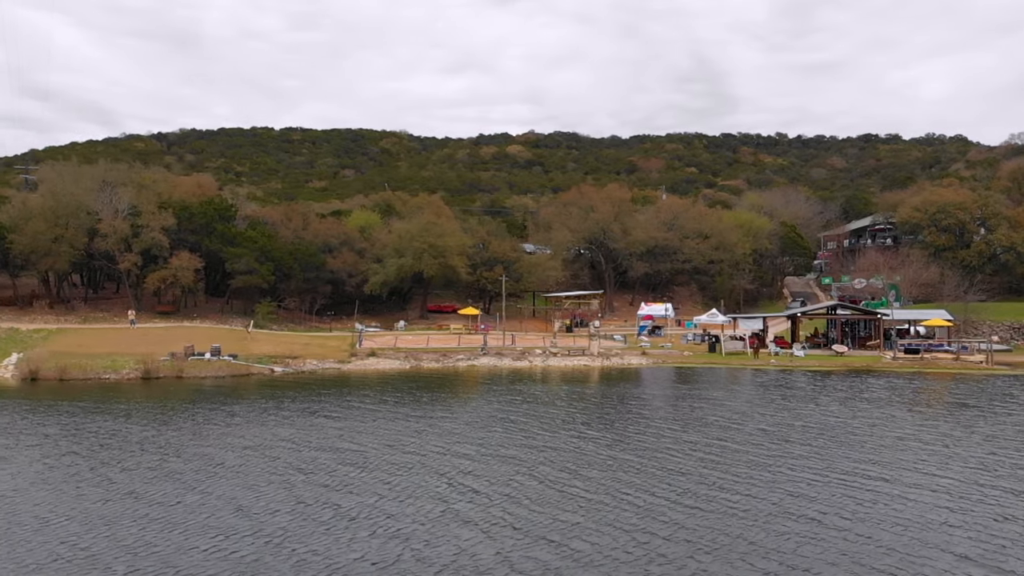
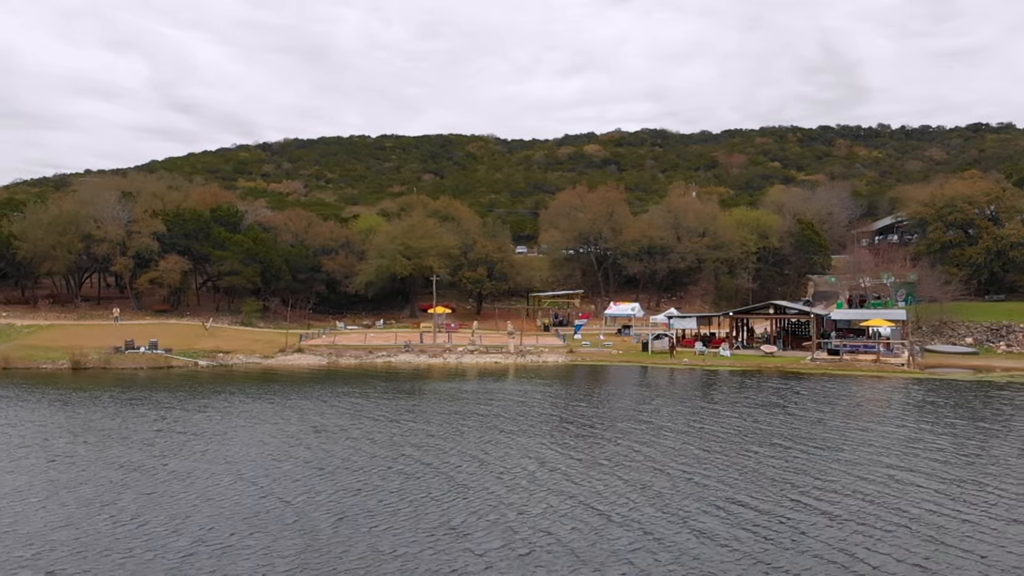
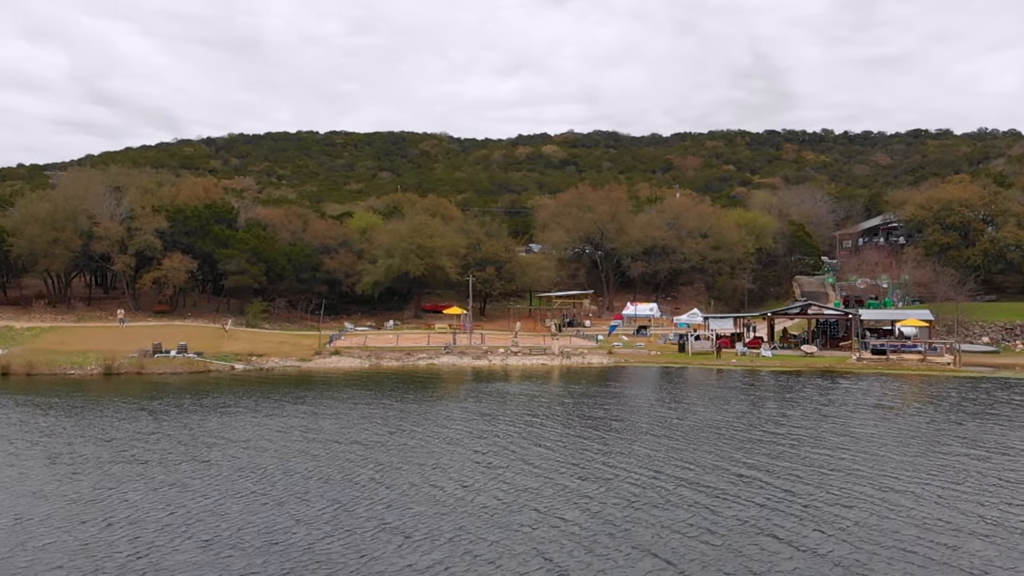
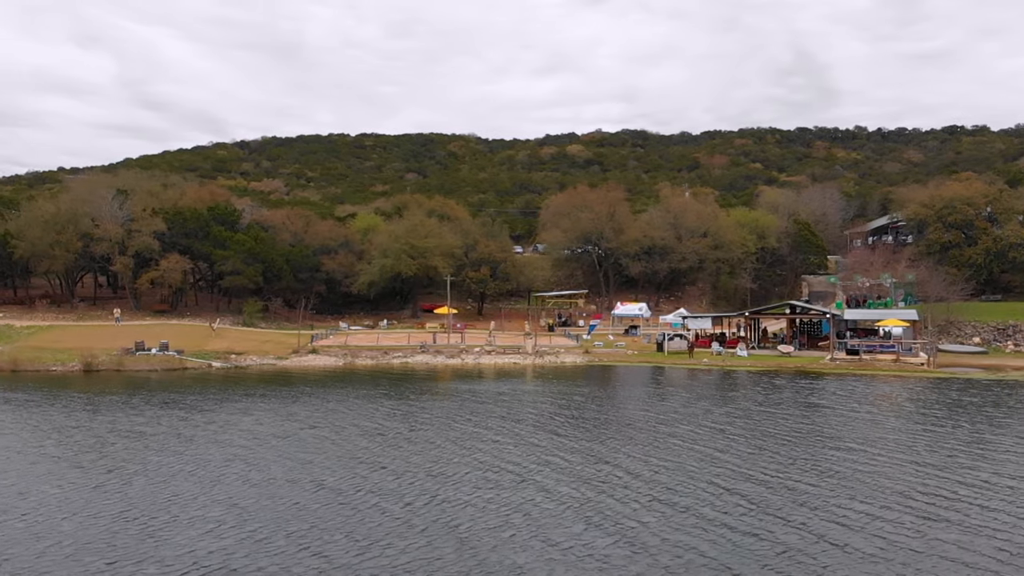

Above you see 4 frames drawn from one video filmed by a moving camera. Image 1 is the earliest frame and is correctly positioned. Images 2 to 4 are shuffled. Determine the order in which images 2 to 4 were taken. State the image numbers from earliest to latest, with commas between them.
3, 4, 2
